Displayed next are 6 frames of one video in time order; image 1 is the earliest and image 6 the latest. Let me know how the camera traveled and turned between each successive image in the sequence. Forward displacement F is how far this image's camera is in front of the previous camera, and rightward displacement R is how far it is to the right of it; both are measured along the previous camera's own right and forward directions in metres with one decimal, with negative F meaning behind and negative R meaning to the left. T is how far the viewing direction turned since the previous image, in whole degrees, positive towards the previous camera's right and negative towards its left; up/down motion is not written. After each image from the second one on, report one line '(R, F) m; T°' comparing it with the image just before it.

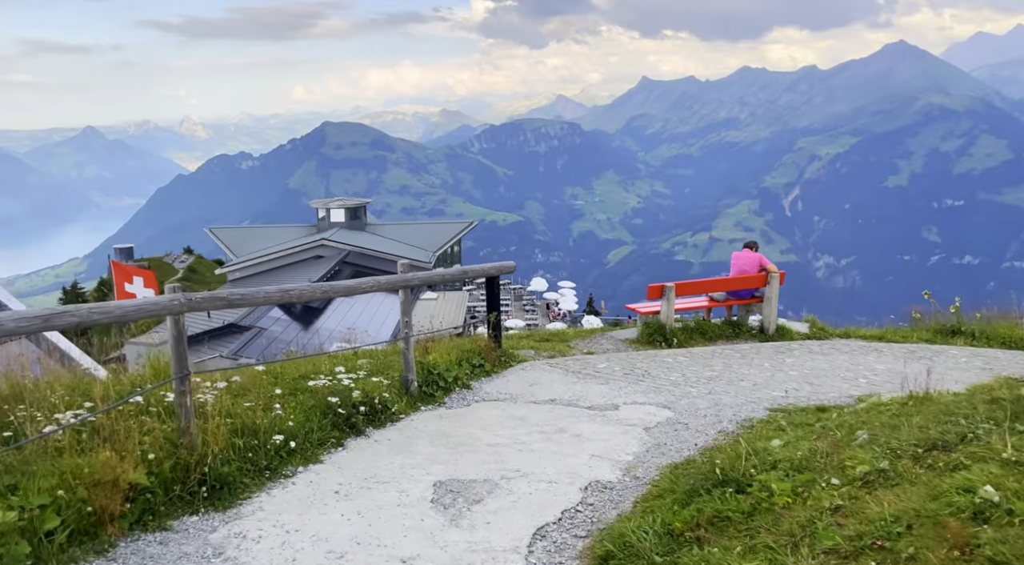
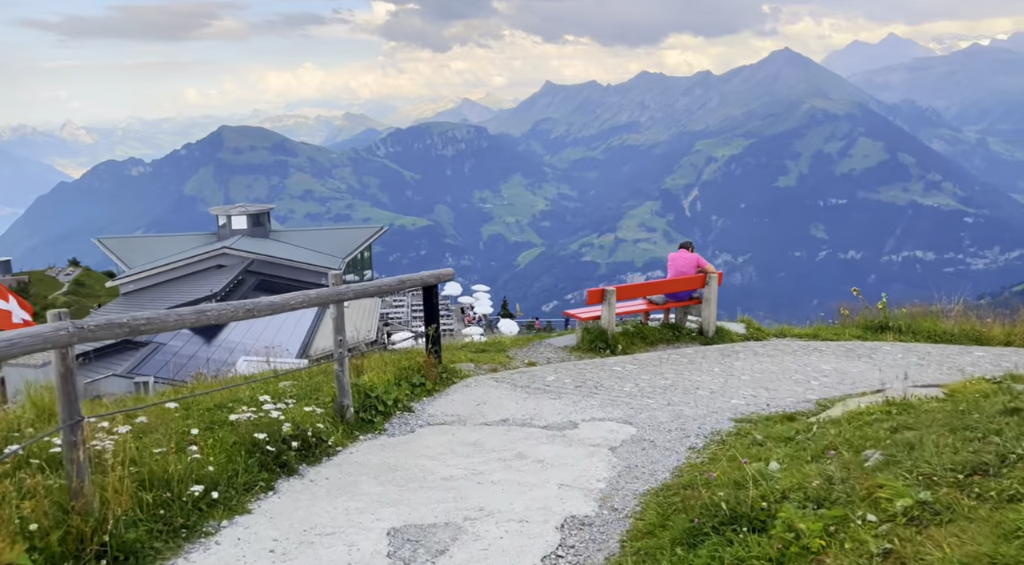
(-0.3, +0.9) m; +6°
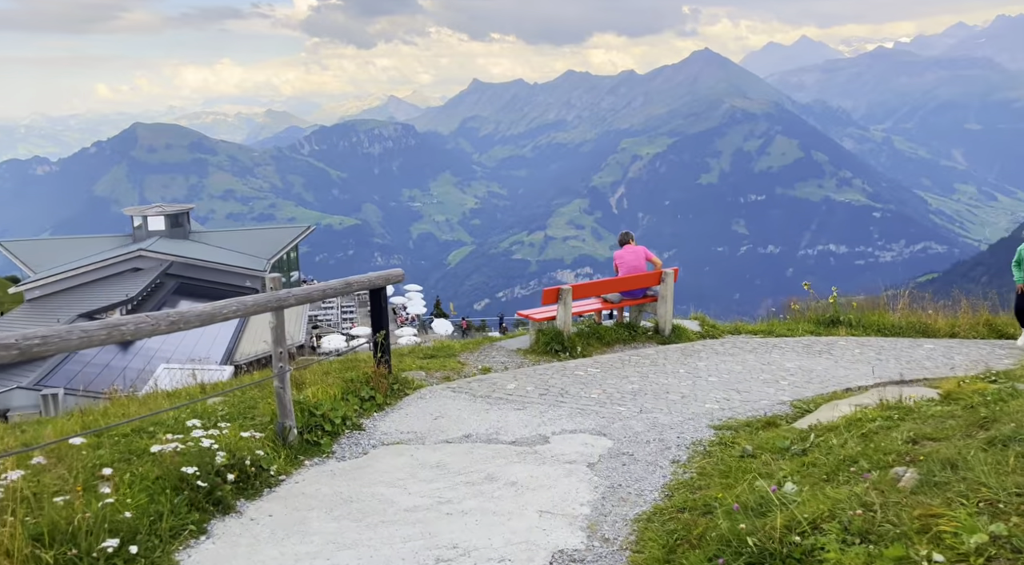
(-0.3, +0.8) m; +5°
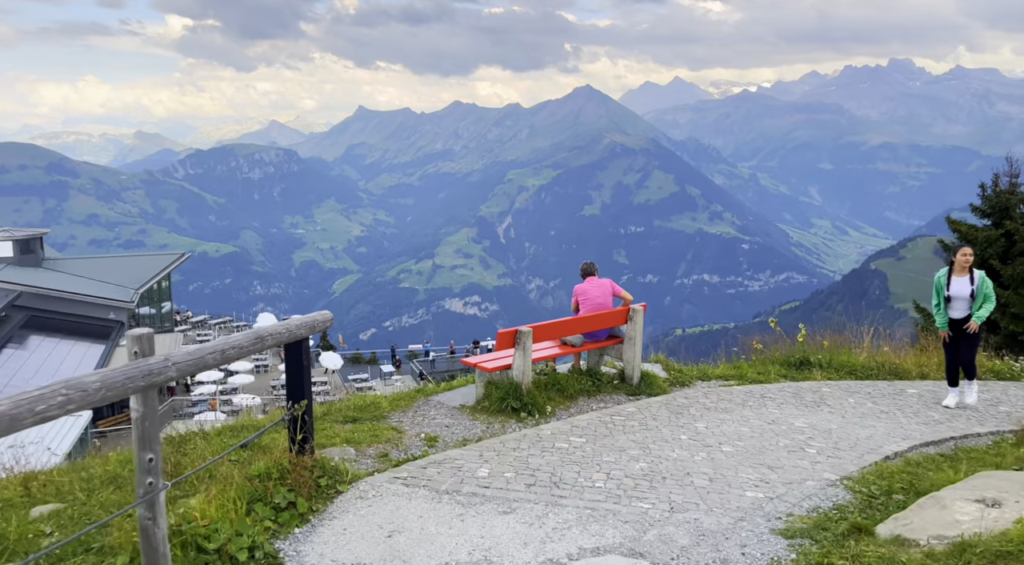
(-0.7, +2.6) m; +8°
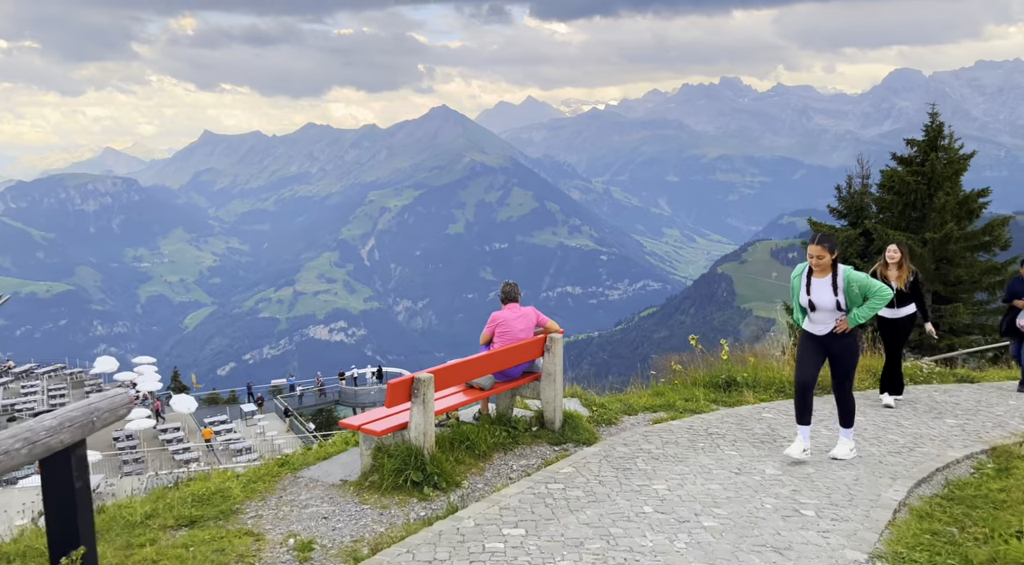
(-0.2, +2.3) m; +9°
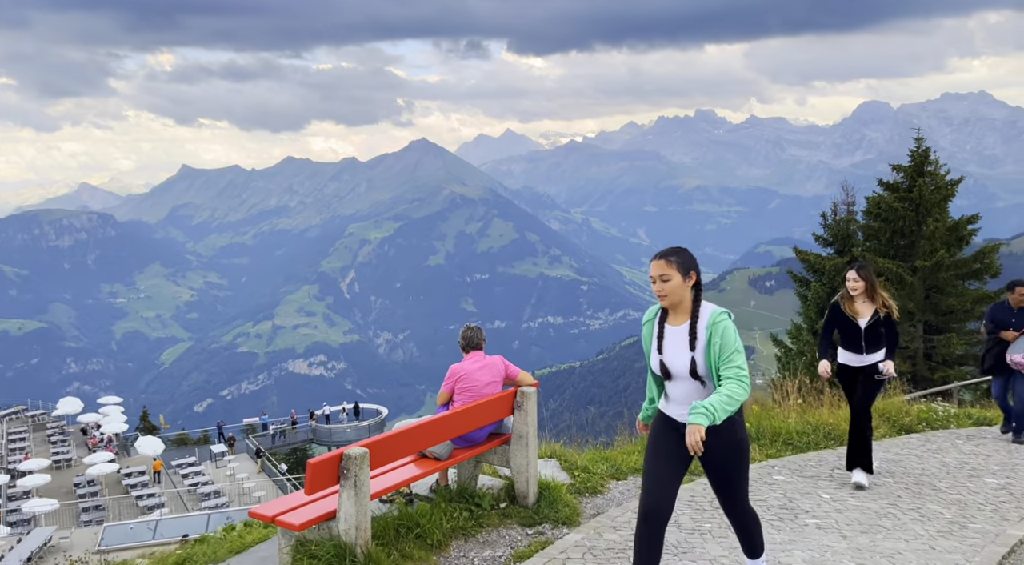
(0.0, +1.1) m; +1°
